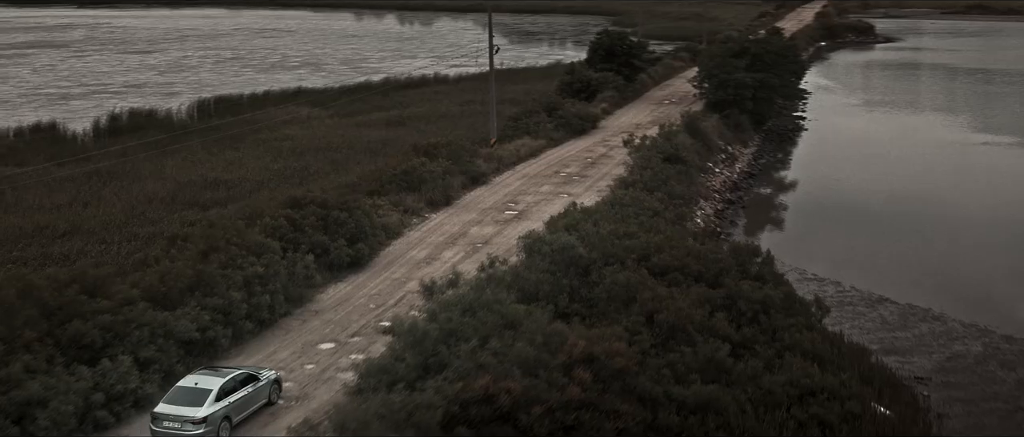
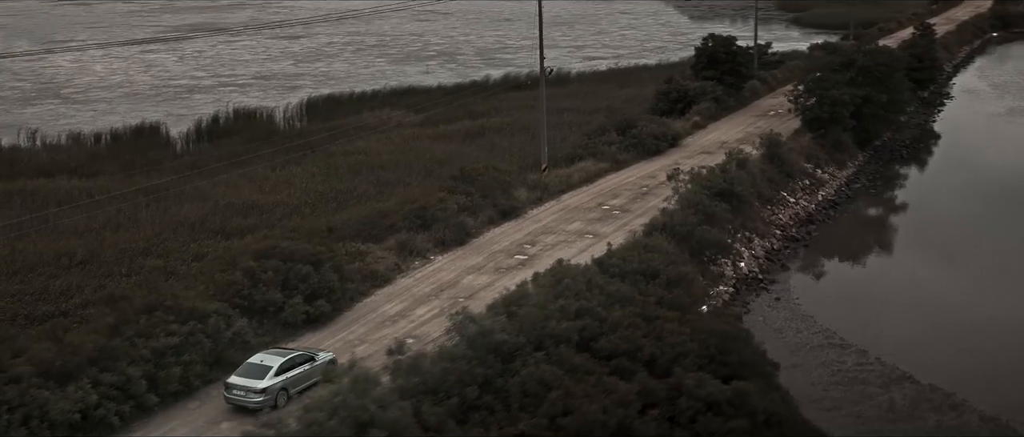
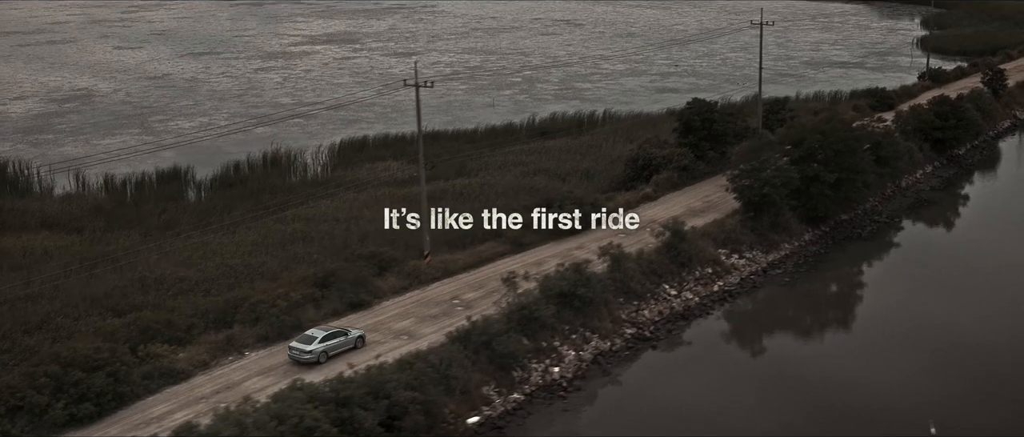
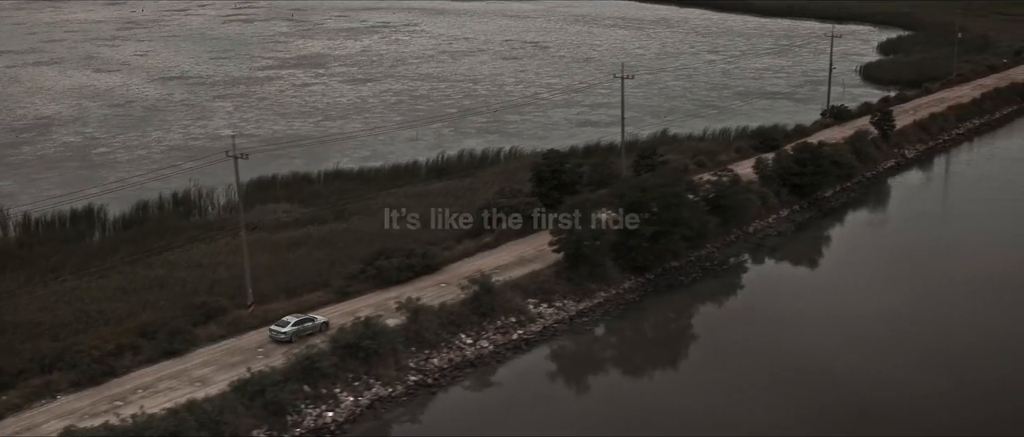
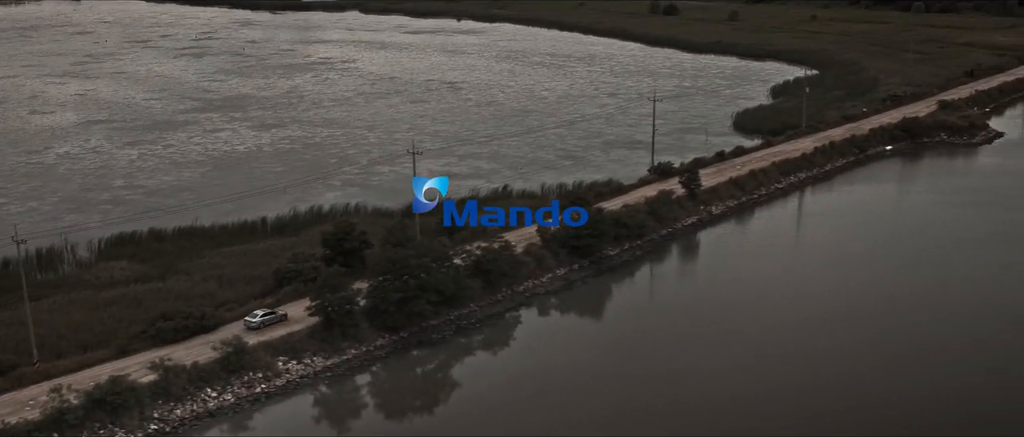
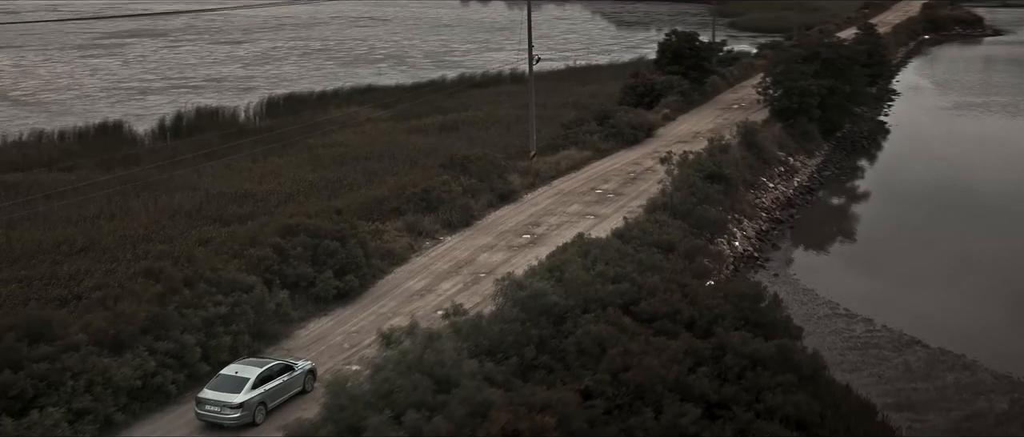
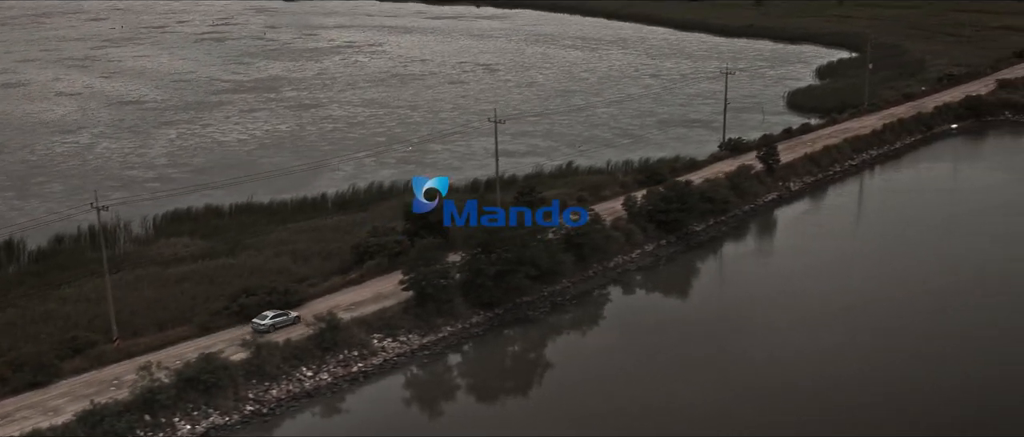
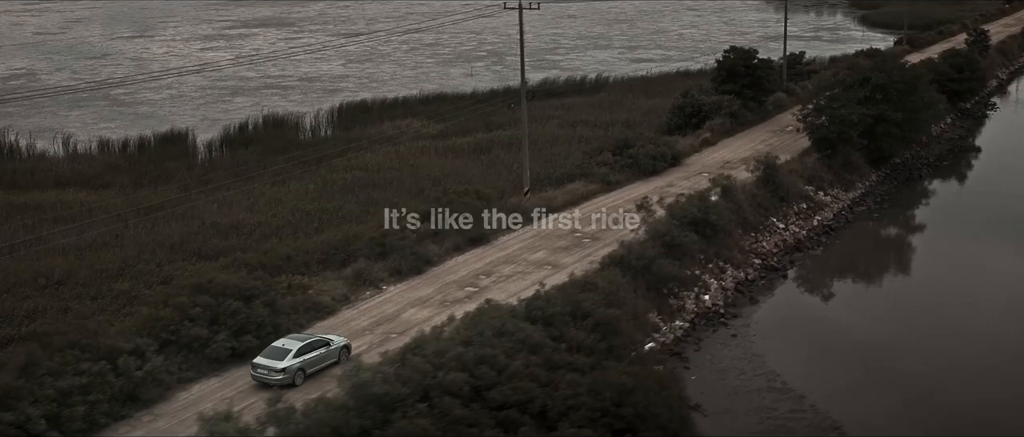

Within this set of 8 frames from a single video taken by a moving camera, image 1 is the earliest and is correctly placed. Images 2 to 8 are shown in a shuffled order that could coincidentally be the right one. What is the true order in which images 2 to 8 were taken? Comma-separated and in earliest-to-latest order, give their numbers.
6, 2, 8, 3, 4, 7, 5
